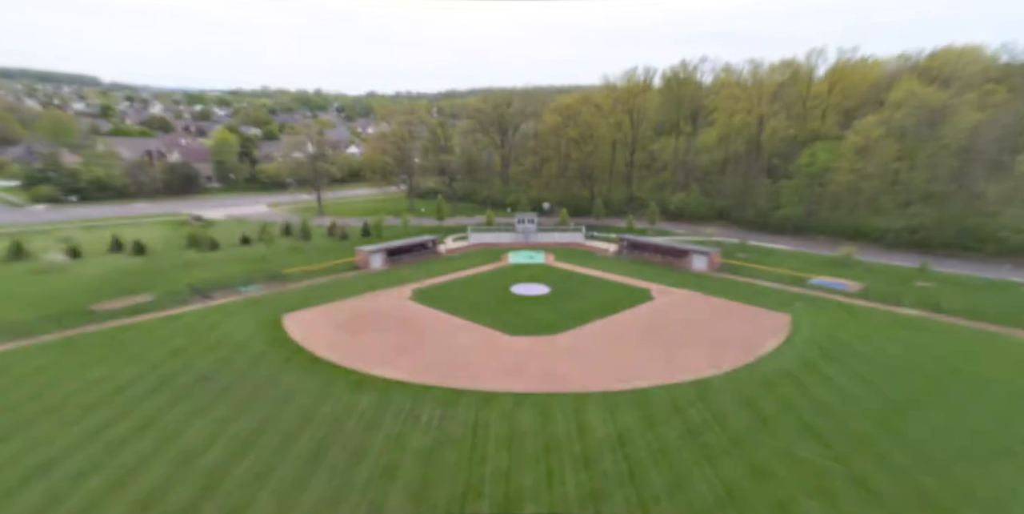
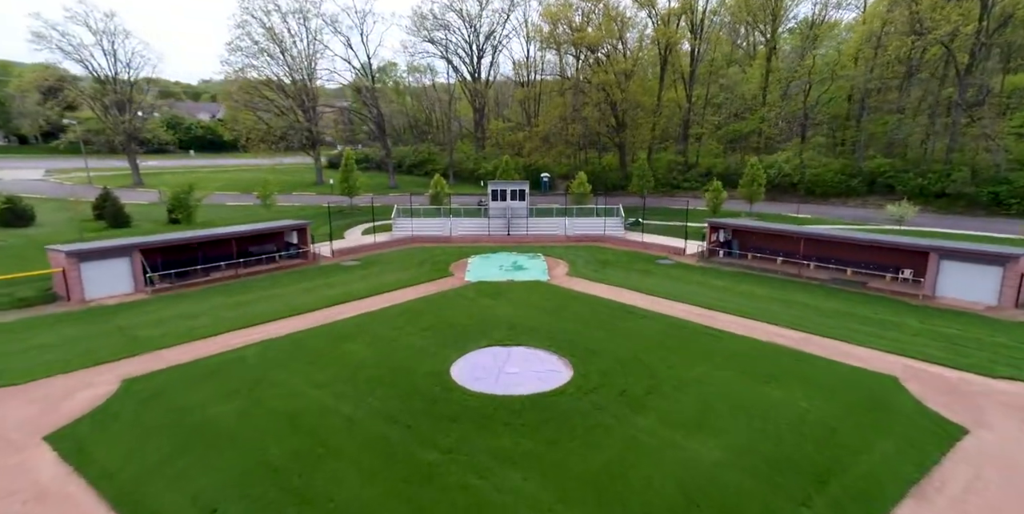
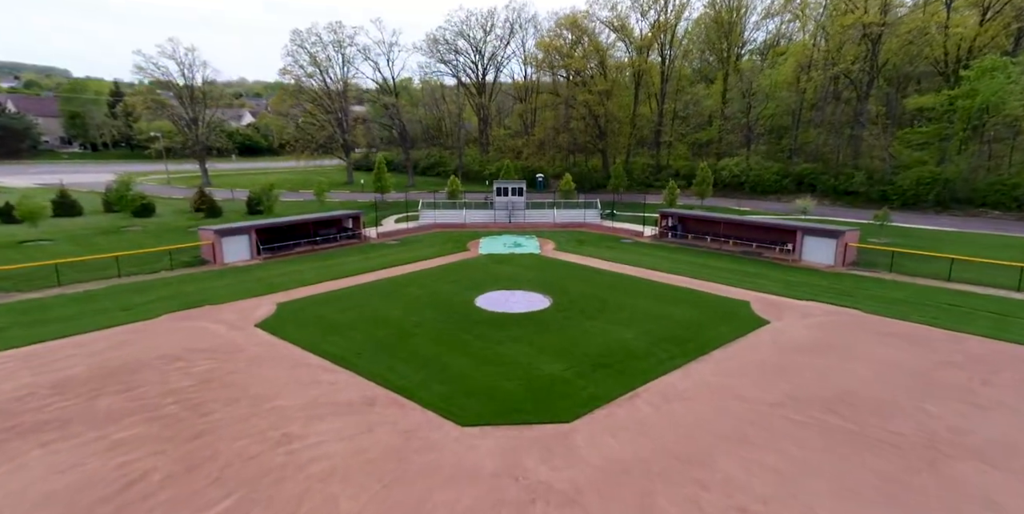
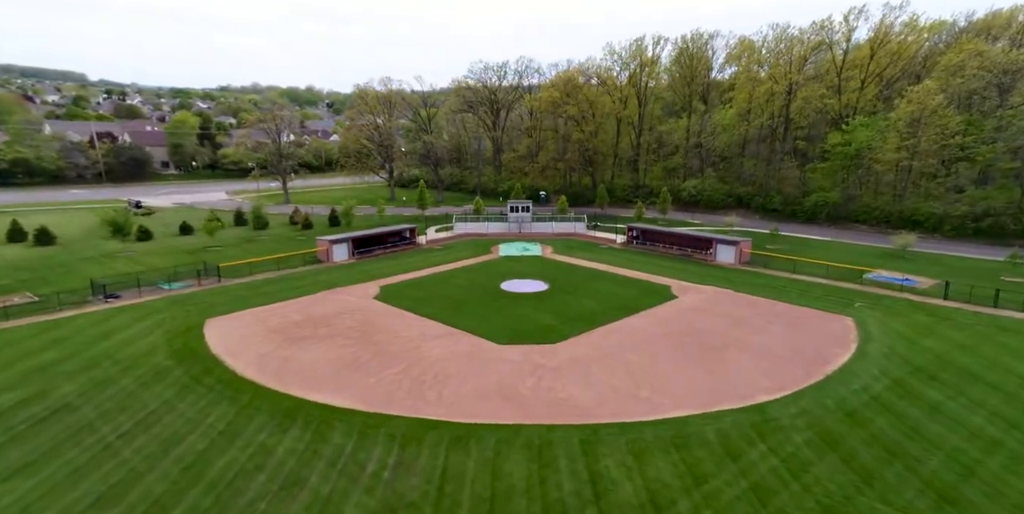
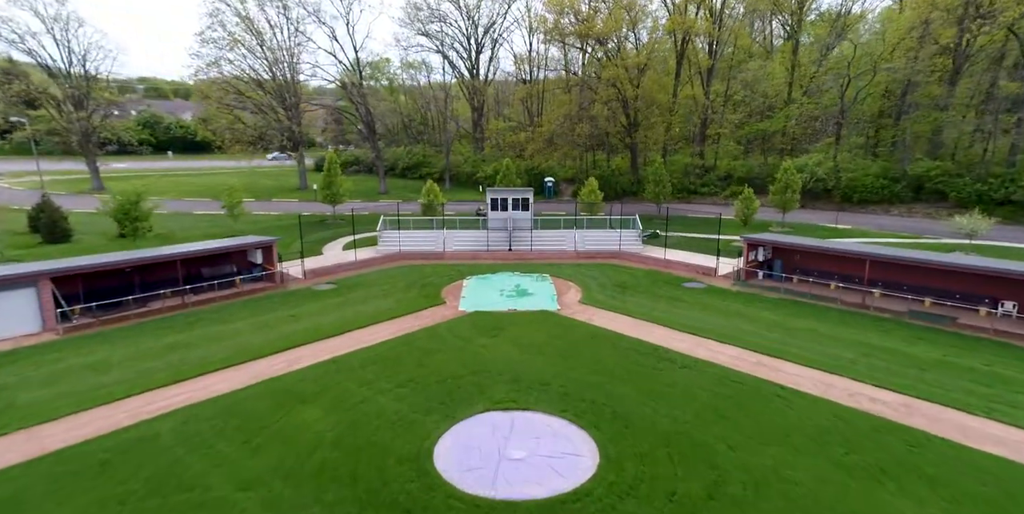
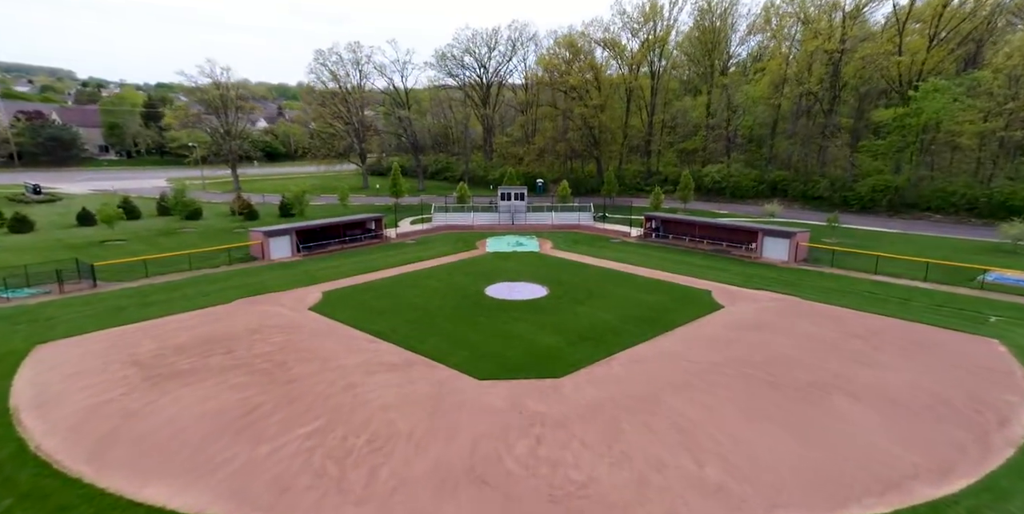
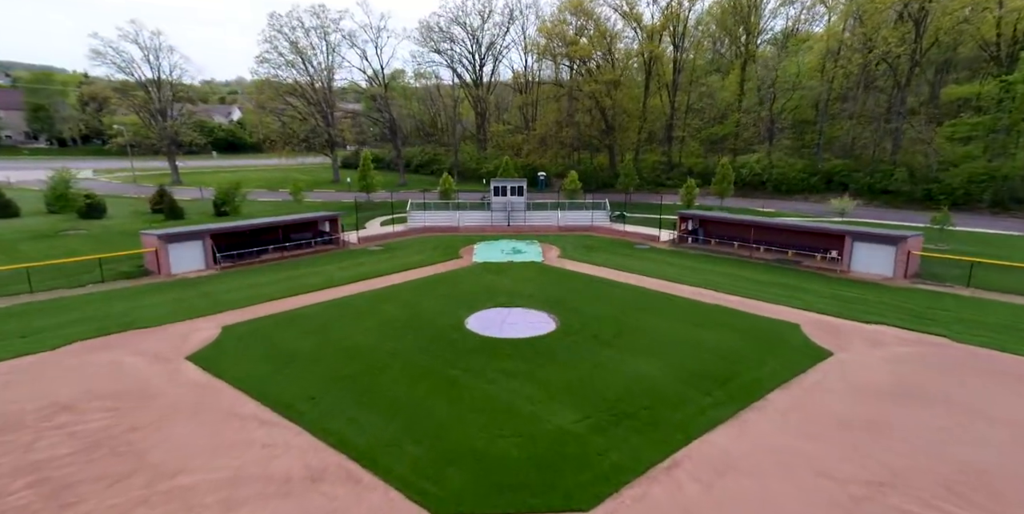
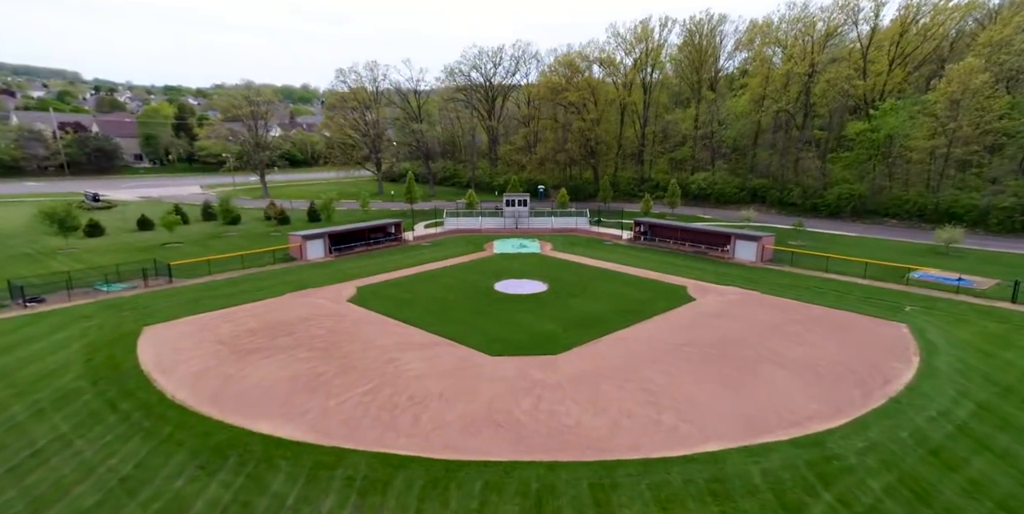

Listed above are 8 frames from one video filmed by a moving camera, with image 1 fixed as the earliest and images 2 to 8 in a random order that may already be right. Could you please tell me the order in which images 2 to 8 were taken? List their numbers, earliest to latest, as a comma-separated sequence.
4, 8, 6, 3, 7, 2, 5
